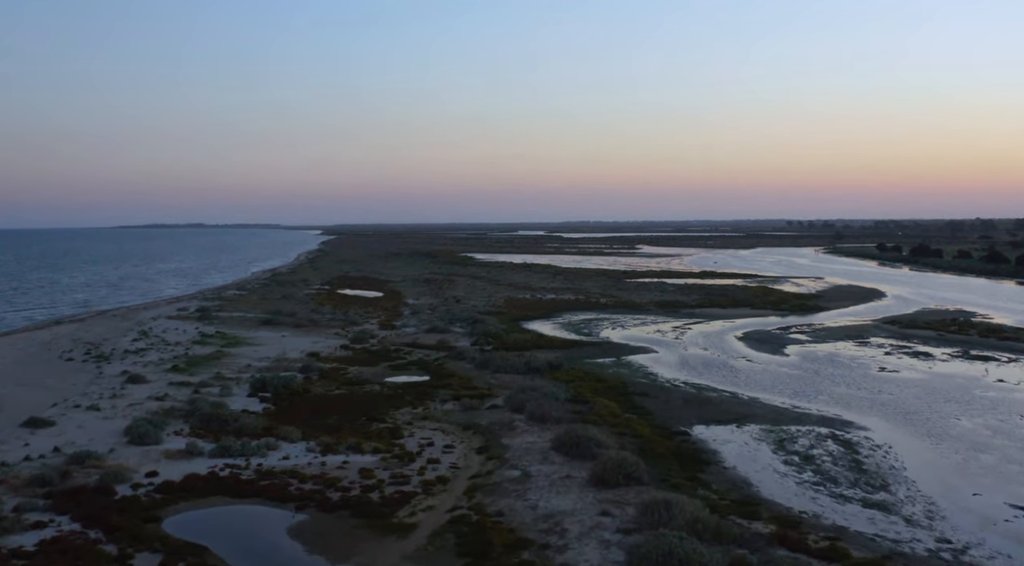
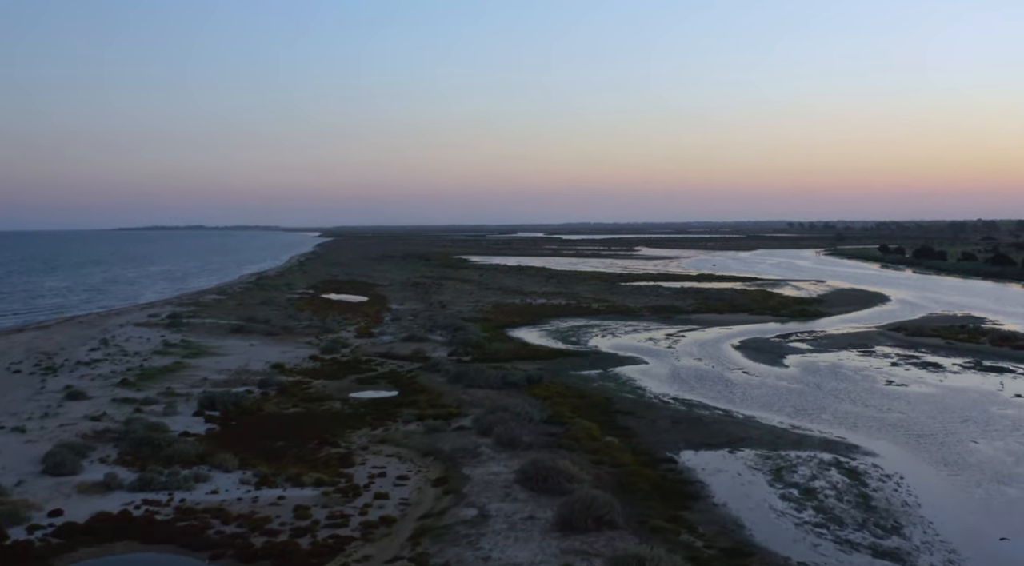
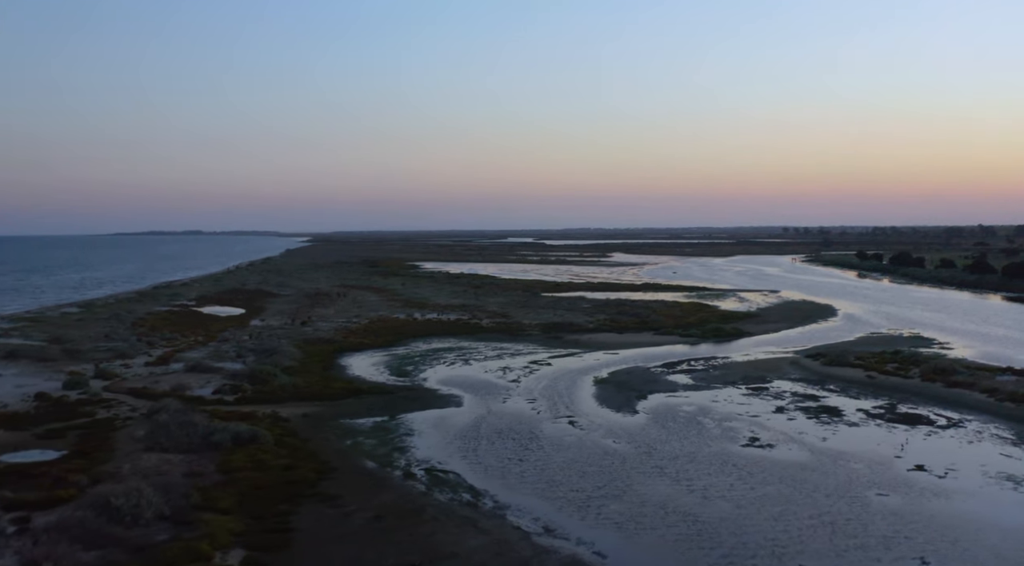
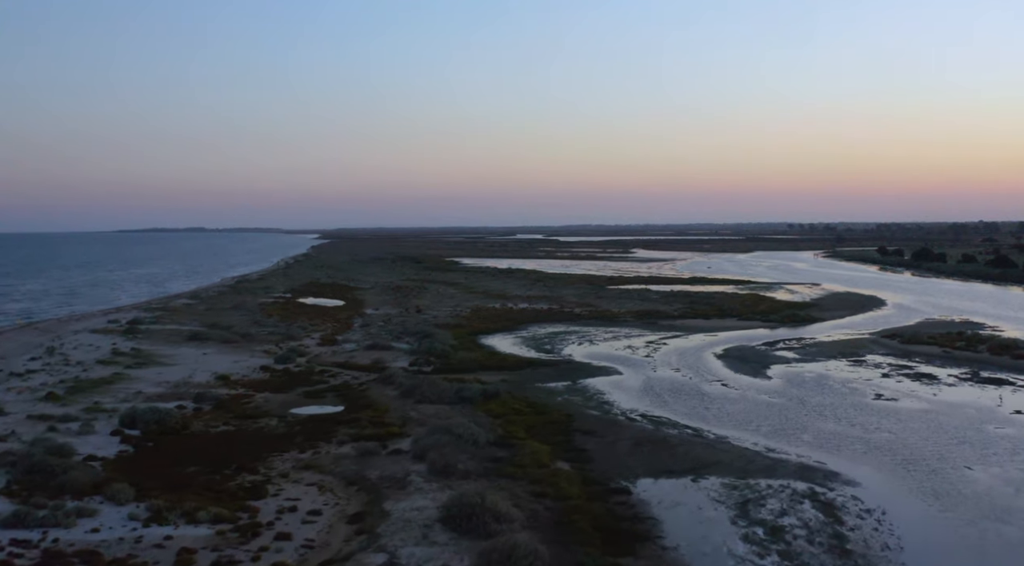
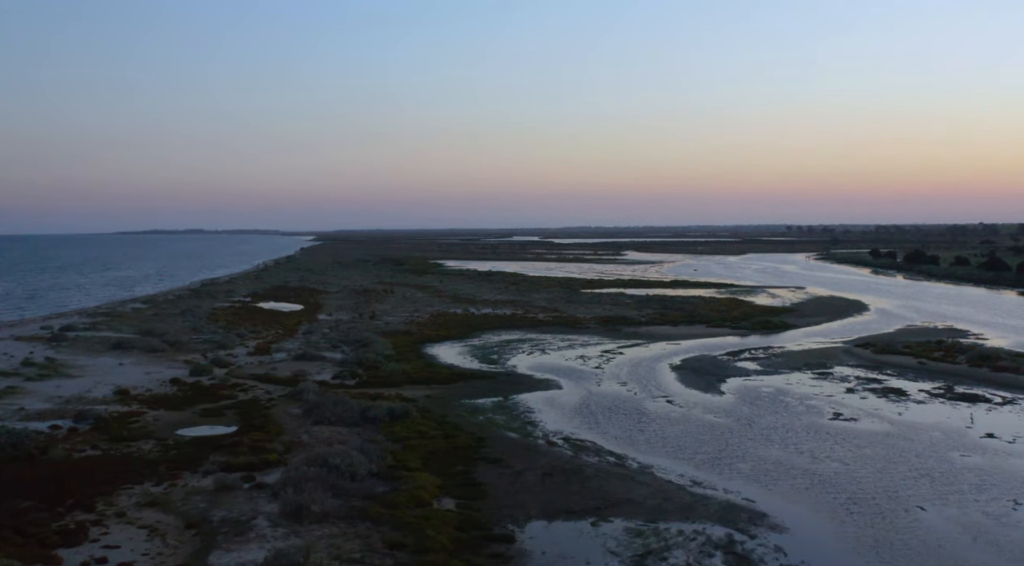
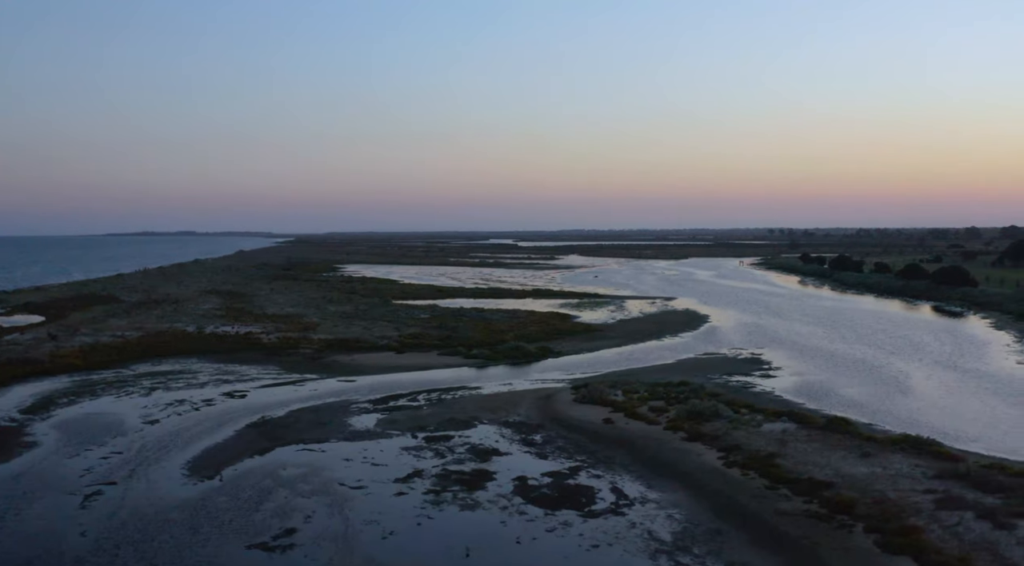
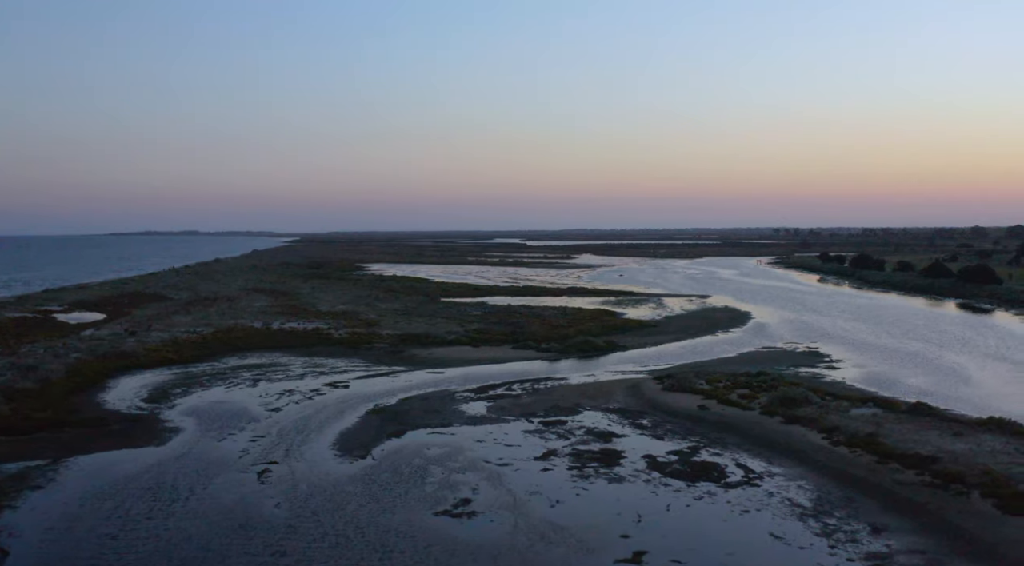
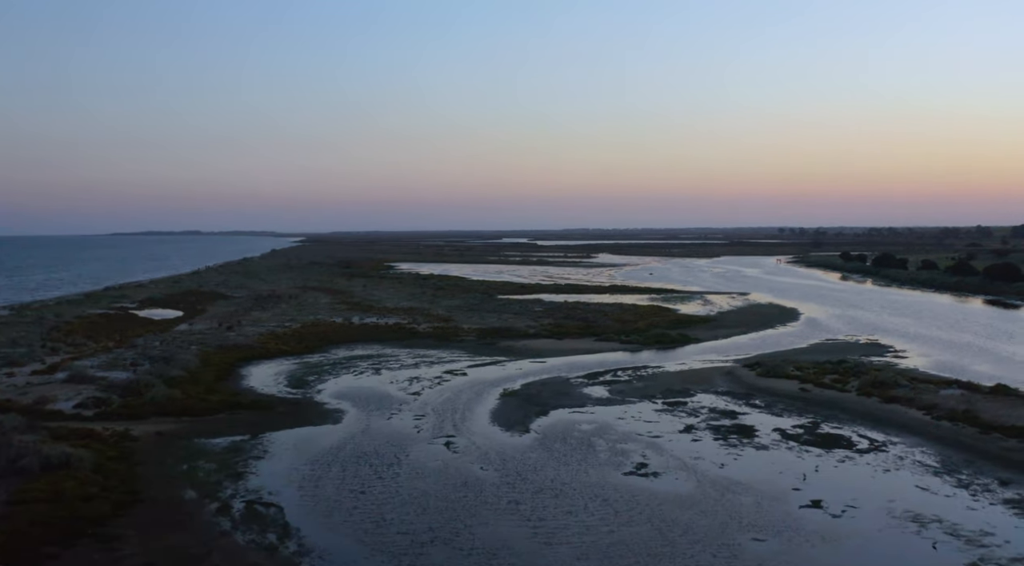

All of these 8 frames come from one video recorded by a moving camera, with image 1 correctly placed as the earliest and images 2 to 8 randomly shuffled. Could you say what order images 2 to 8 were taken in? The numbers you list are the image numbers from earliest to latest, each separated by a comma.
2, 4, 5, 3, 8, 7, 6
